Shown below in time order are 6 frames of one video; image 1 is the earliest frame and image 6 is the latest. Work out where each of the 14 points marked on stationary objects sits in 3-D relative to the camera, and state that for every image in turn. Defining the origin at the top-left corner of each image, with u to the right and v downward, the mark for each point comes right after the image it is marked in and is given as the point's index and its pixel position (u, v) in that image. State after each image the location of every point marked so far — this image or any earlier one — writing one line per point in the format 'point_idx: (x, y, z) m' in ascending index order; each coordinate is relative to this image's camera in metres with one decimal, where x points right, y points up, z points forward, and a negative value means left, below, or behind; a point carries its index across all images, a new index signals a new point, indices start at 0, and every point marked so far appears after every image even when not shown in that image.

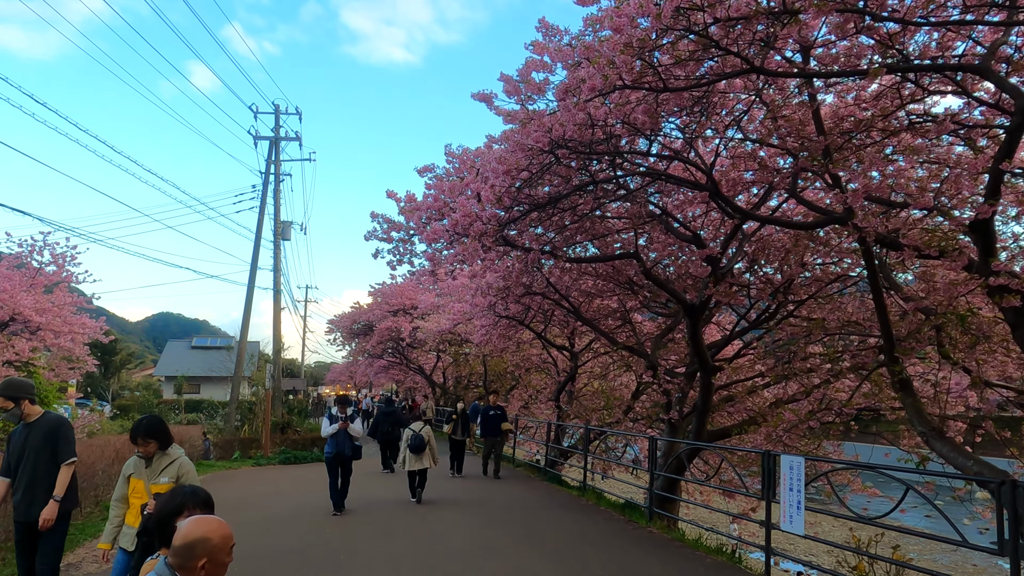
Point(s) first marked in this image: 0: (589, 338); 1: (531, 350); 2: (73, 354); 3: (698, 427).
0: (+1.7, -1.2, +15.4) m
1: (+0.5, -1.7, +18.0) m
2: (-11.5, -1.8, +17.4) m
3: (+2.7, -2.0, +9.7) m
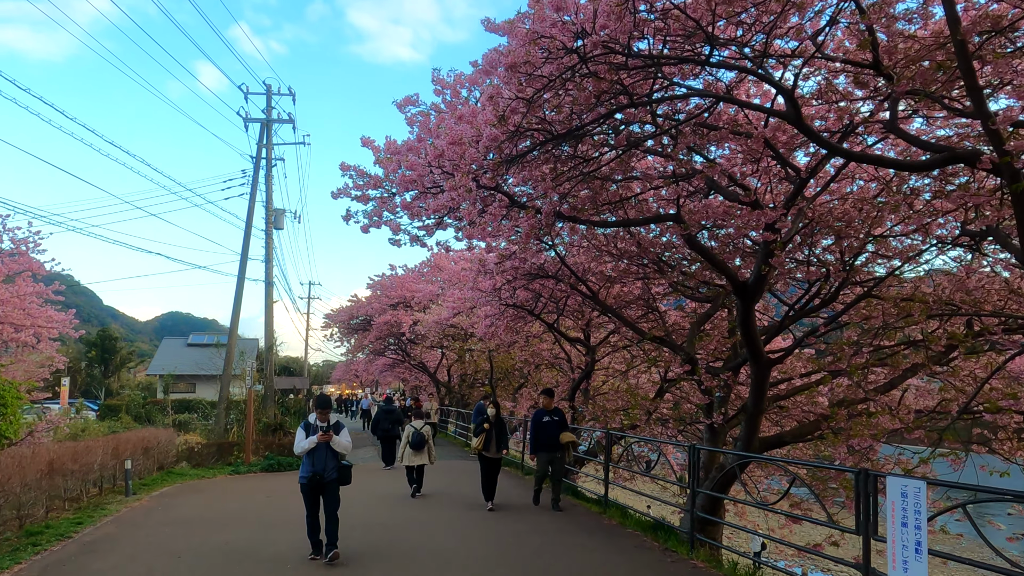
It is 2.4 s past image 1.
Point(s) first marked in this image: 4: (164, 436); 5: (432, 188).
0: (+1.9, -0.9, +13.7) m
1: (+0.7, -1.4, +16.3) m
2: (-11.3, -1.5, +15.9) m
3: (+2.8, -1.7, +7.9) m
4: (-7.1, -3.0, +13.5) m
5: (-0.8, +1.0, +6.4) m
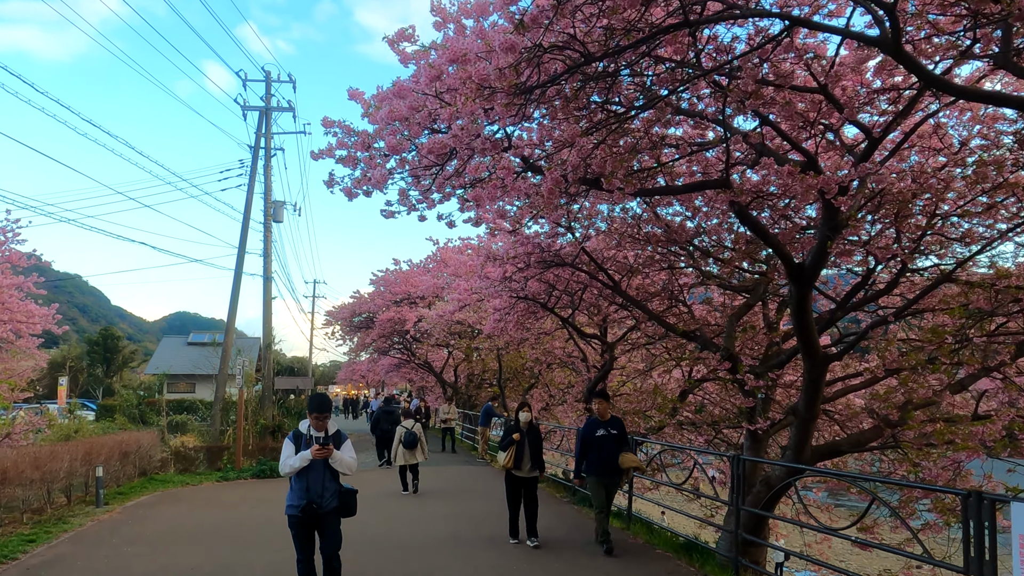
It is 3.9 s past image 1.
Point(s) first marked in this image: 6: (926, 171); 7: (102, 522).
0: (+2.1, -0.7, +12.6) m
1: (+0.9, -1.2, +15.2) m
2: (-11.1, -1.3, +14.9) m
3: (+3.0, -1.6, +6.8) m
4: (-6.9, -2.9, +12.5) m
5: (-0.6, +1.2, +5.4) m
6: (+4.5, +1.3, +7.2) m
7: (-5.2, -3.0, +8.4) m
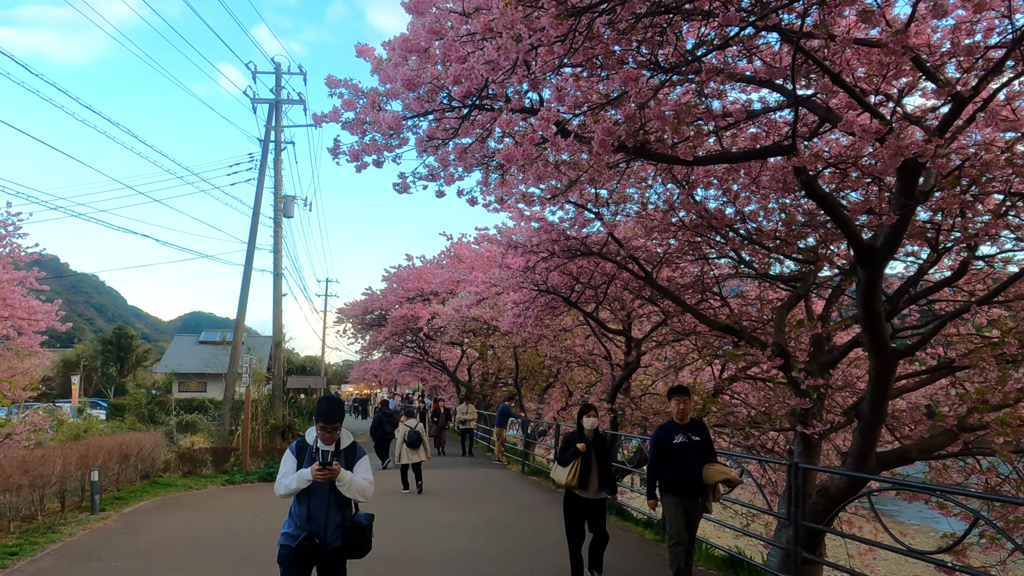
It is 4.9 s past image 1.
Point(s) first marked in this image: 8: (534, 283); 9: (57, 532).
0: (+2.5, -0.6, +11.9) m
1: (+1.3, -1.1, +14.5) m
2: (-10.7, -1.2, +14.4) m
3: (+3.2, -1.5, +6.1) m
4: (-6.5, -2.8, +12.0) m
5: (-0.4, +1.3, +4.7) m
6: (+4.8, +1.4, +6.4) m
7: (-4.9, -2.9, +7.8) m
8: (+0.3, +0.1, +10.3) m
9: (-5.2, -2.8, +7.6) m
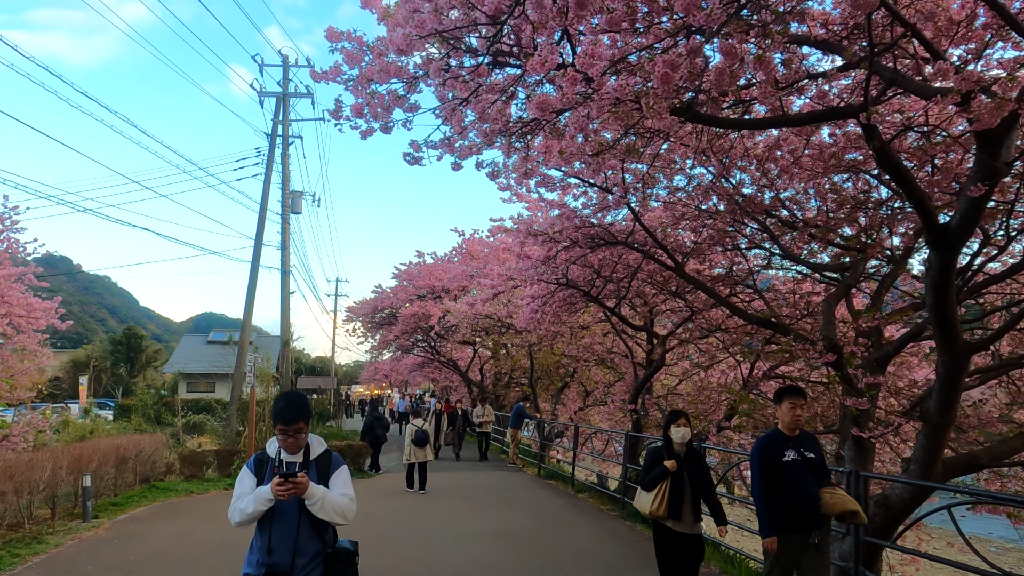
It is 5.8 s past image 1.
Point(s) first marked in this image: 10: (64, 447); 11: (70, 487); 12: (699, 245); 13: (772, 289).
0: (+2.8, -0.5, +11.2) m
1: (+1.7, -1.0, +13.9) m
2: (-10.4, -1.2, +14.0) m
3: (+3.4, -1.4, +5.4) m
4: (-6.2, -2.7, +11.5) m
5: (-0.2, +1.4, +4.1) m
6: (+4.9, +1.5, +5.7) m
7: (-4.7, -2.8, +7.2) m
8: (+0.6, +0.2, +9.7) m
9: (-5.0, -2.7, +7.0) m
10: (-5.7, -2.0, +8.5) m
11: (-5.6, -2.5, +8.4) m
12: (+2.4, +0.6, +8.4) m
13: (+3.6, 0.0, +9.1) m
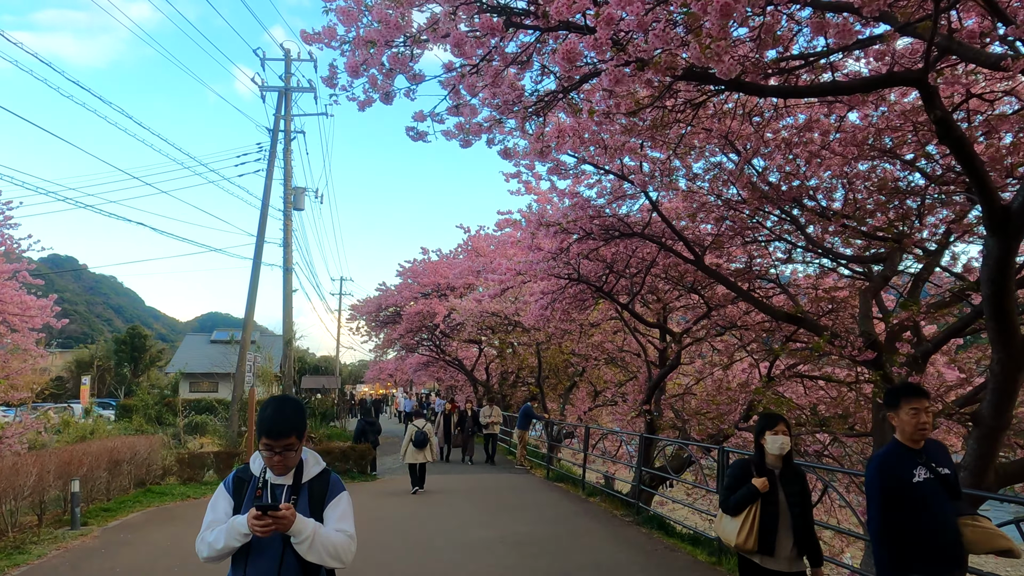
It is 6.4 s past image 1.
0: (+2.9, -0.4, +10.8) m
1: (+1.8, -0.9, +13.4) m
2: (-10.2, -1.1, +13.6) m
3: (+3.5, -1.3, +5.0) m
4: (-6.1, -2.6, +11.1) m
5: (-0.2, +1.4, +3.7) m
6: (+5.0, +1.6, +5.2) m
7: (-4.5, -2.7, +6.8) m
8: (+0.7, +0.2, +9.3) m
9: (-4.9, -2.6, +6.6) m
10: (-5.6, -2.0, +8.1) m
11: (-5.5, -2.5, +8.0) m
12: (+2.5, +0.6, +8.0) m
13: (+3.7, +0.1, +8.6) m
